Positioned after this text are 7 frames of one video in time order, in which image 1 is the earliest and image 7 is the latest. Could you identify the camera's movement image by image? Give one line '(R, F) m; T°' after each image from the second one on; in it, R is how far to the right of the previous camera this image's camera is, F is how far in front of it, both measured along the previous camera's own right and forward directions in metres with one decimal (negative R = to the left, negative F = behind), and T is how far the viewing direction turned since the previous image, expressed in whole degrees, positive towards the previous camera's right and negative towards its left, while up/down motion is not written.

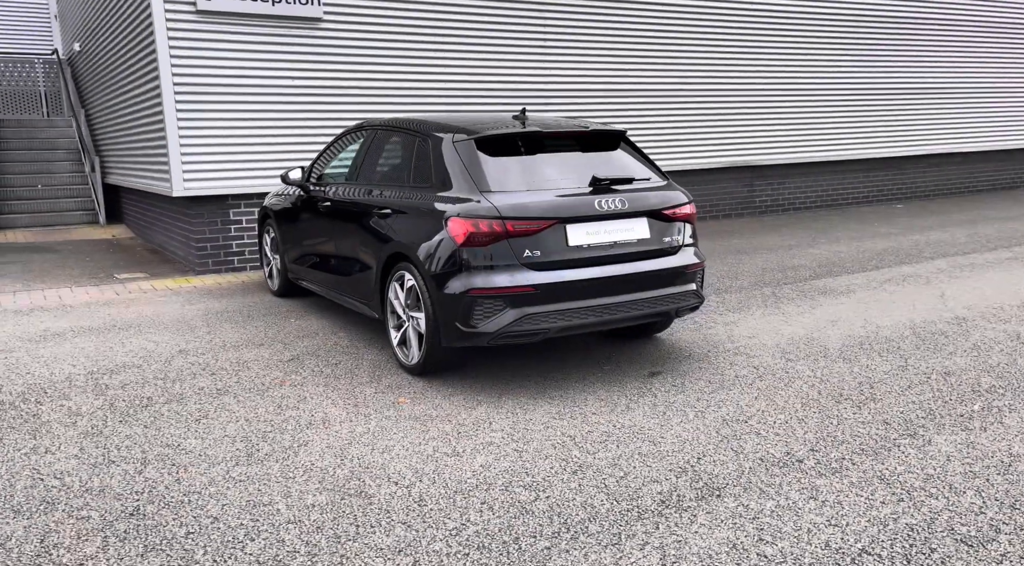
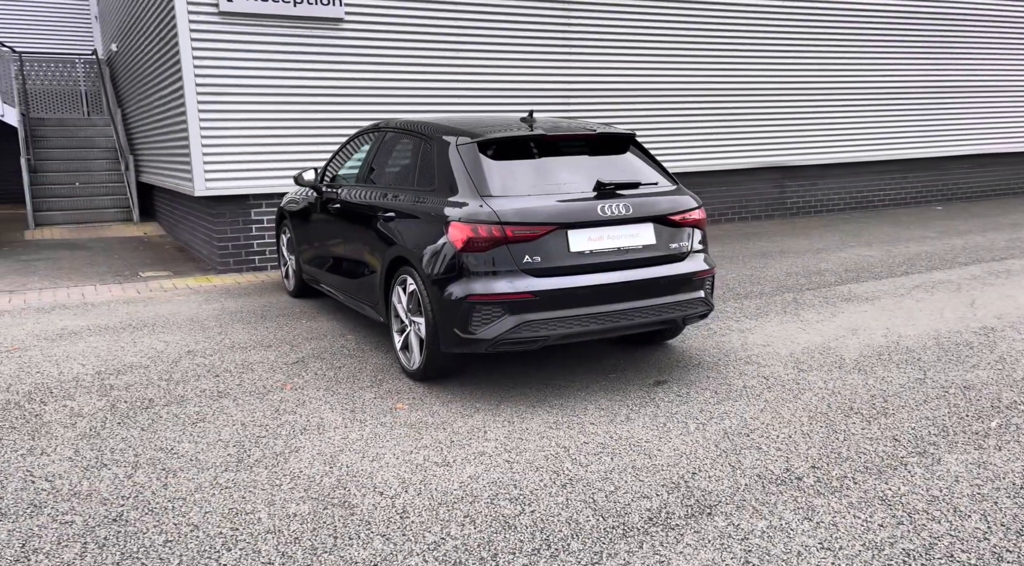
(+0.2, +0.1) m; -3°
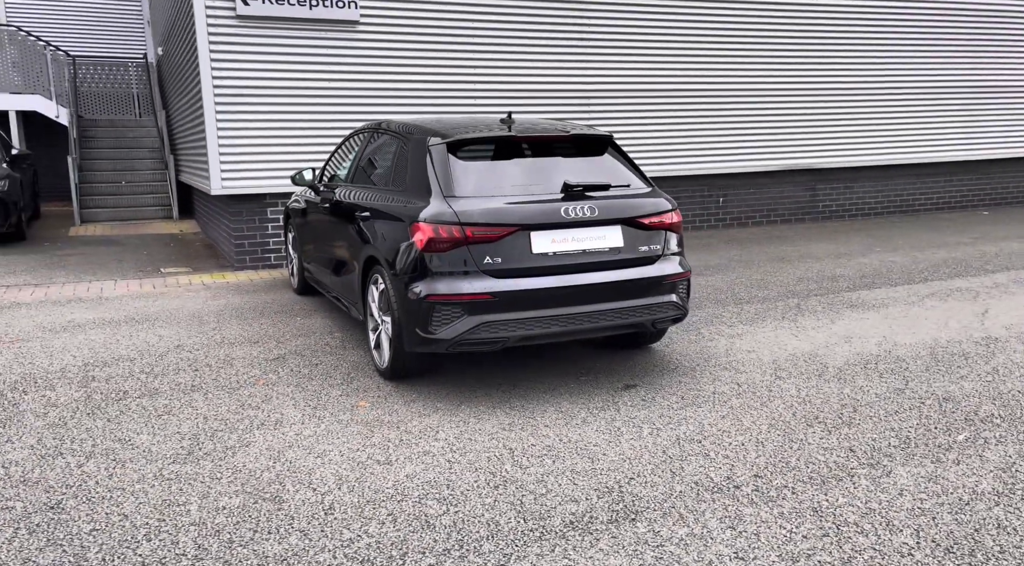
(+0.5, 0.0) m; -4°
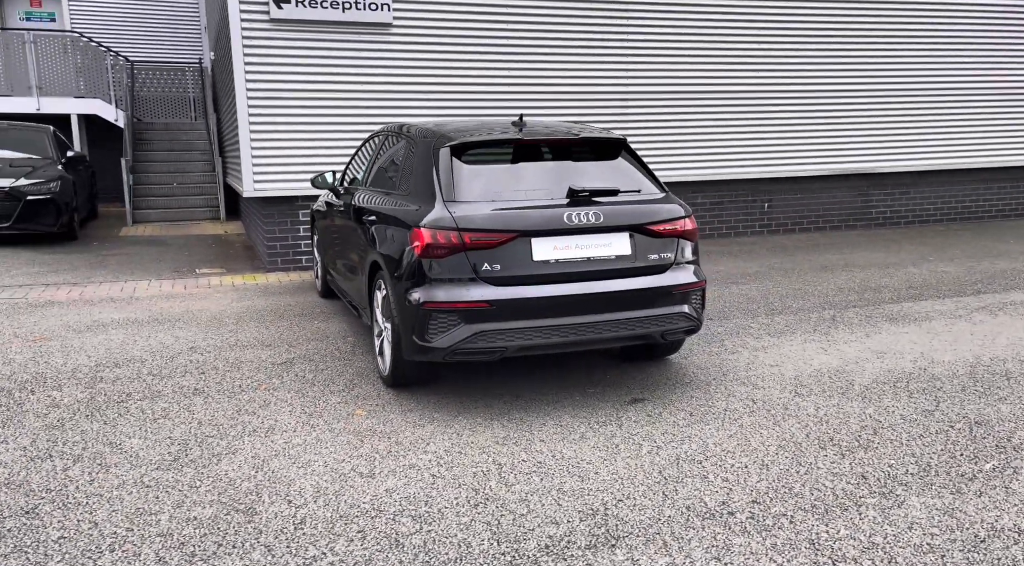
(+0.3, +0.2) m; -4°
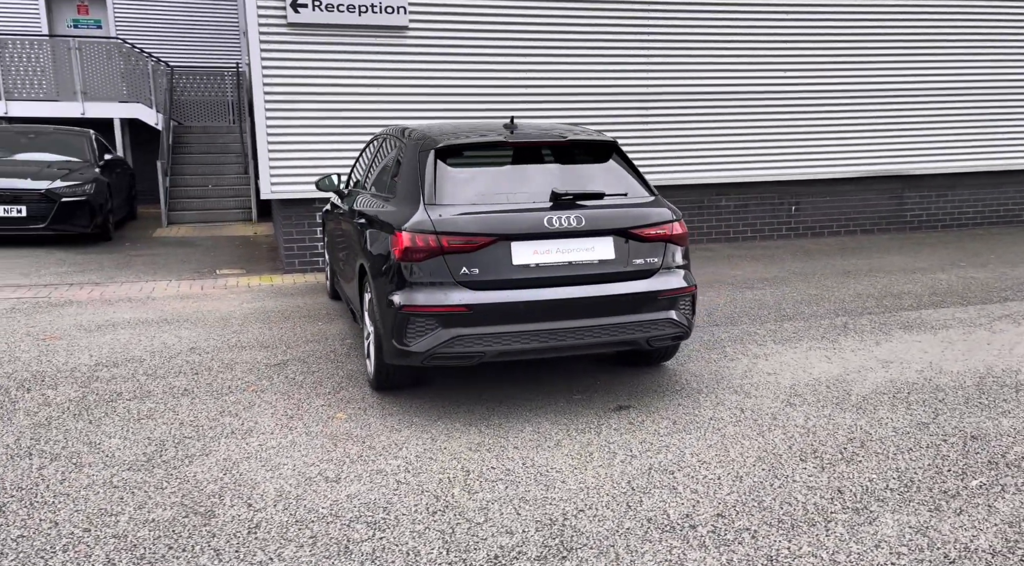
(+0.3, +0.1) m; -3°
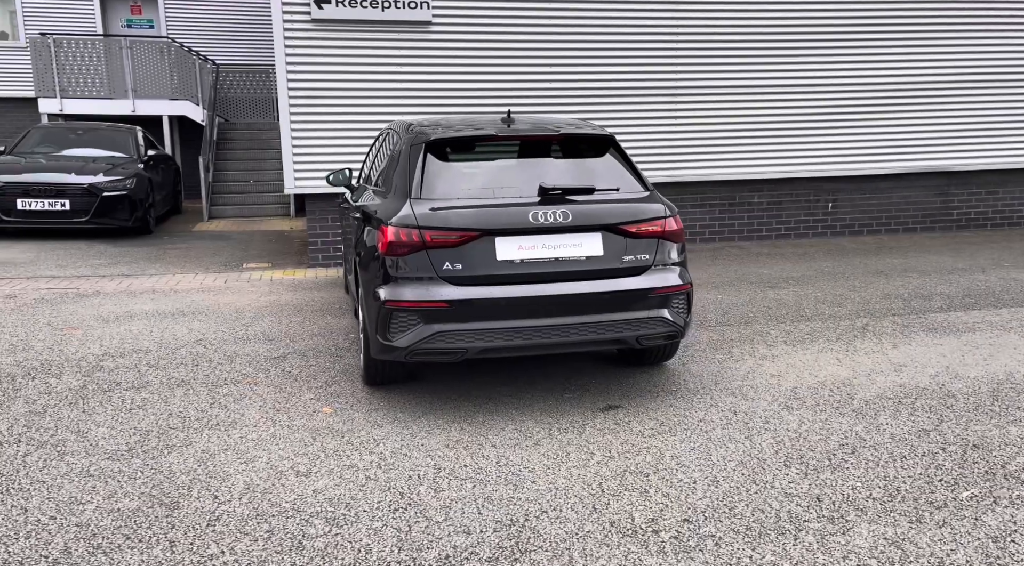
(+0.3, +0.1) m; -4°
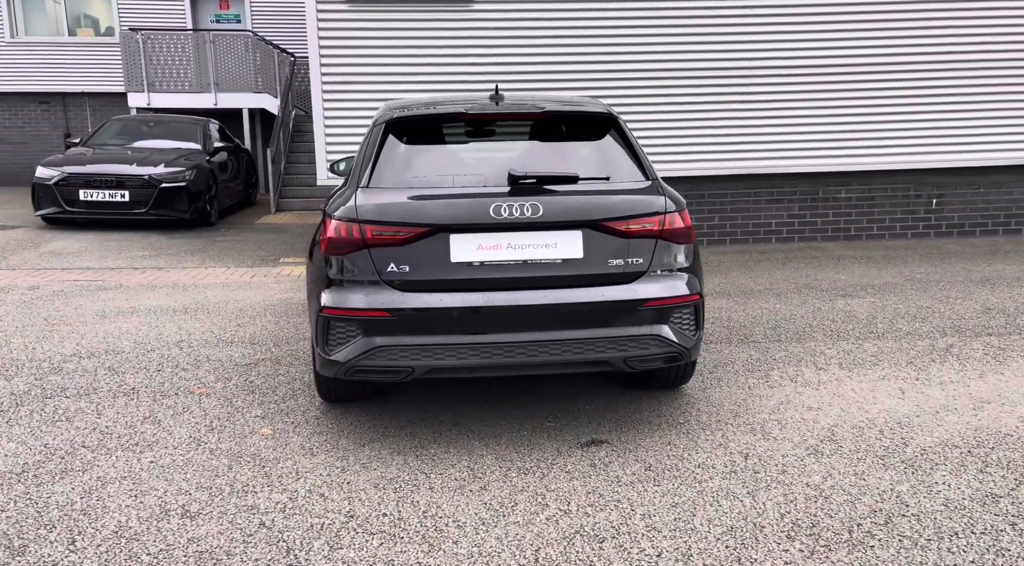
(+0.6, +0.7) m; -7°
